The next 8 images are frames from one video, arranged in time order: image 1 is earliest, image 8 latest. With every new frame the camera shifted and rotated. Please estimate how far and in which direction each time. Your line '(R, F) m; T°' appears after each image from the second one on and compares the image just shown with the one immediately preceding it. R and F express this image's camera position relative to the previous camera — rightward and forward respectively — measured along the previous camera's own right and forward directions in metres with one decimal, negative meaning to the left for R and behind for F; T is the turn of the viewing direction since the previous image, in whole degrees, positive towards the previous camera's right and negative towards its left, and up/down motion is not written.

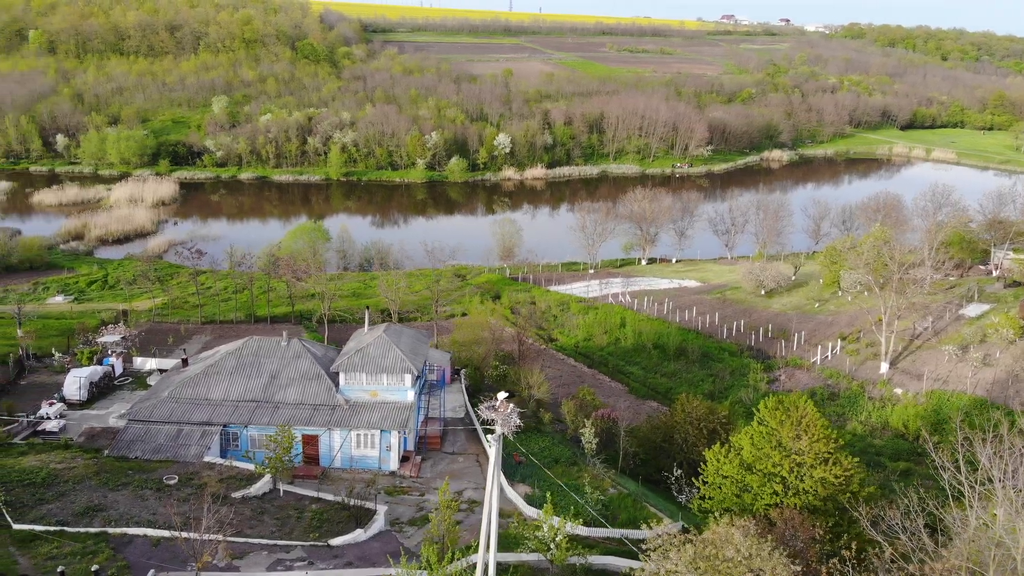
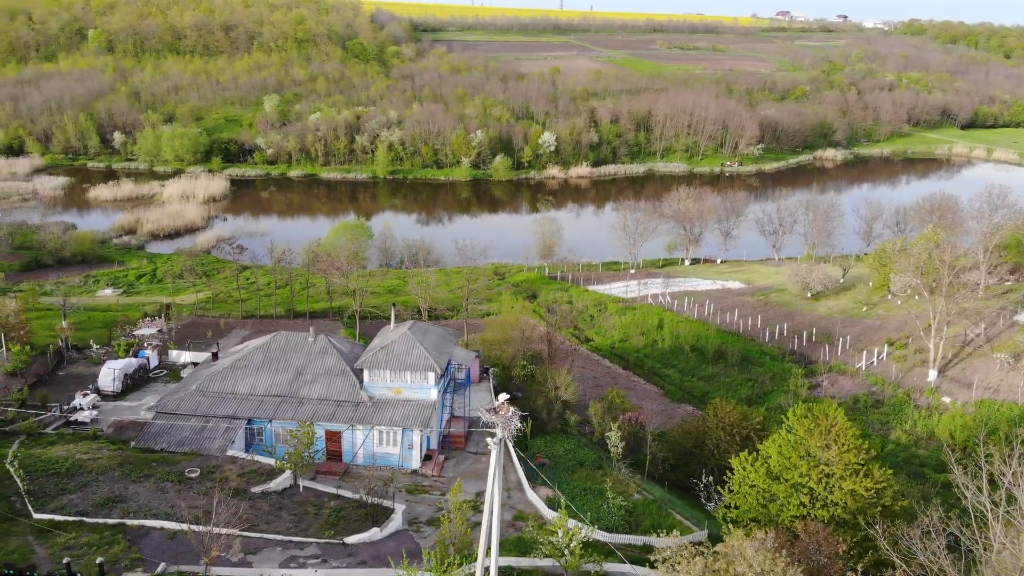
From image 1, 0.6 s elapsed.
(+0.8, +0.5) m; -3°
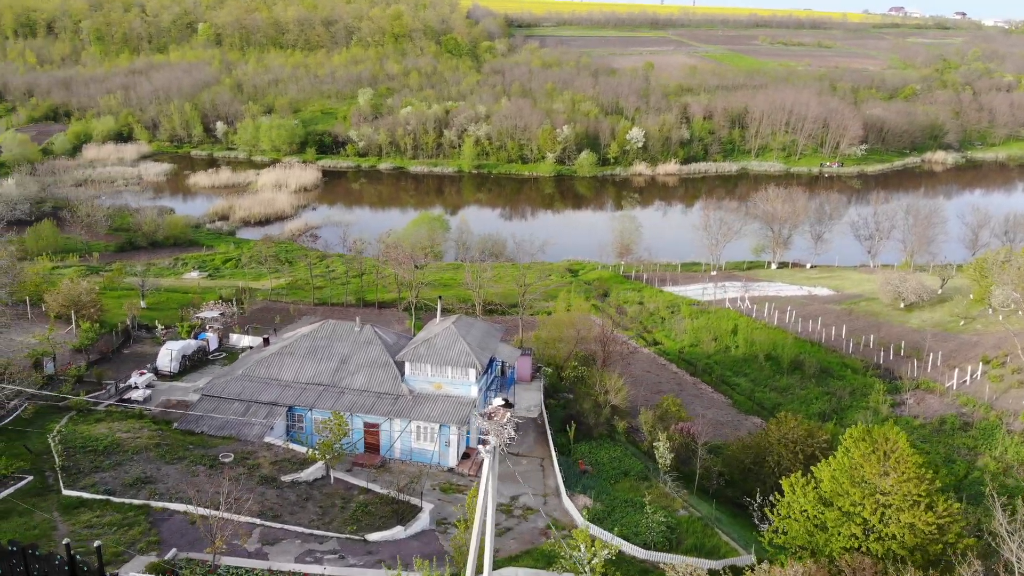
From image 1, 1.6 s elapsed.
(+1.4, +1.2) m; -6°
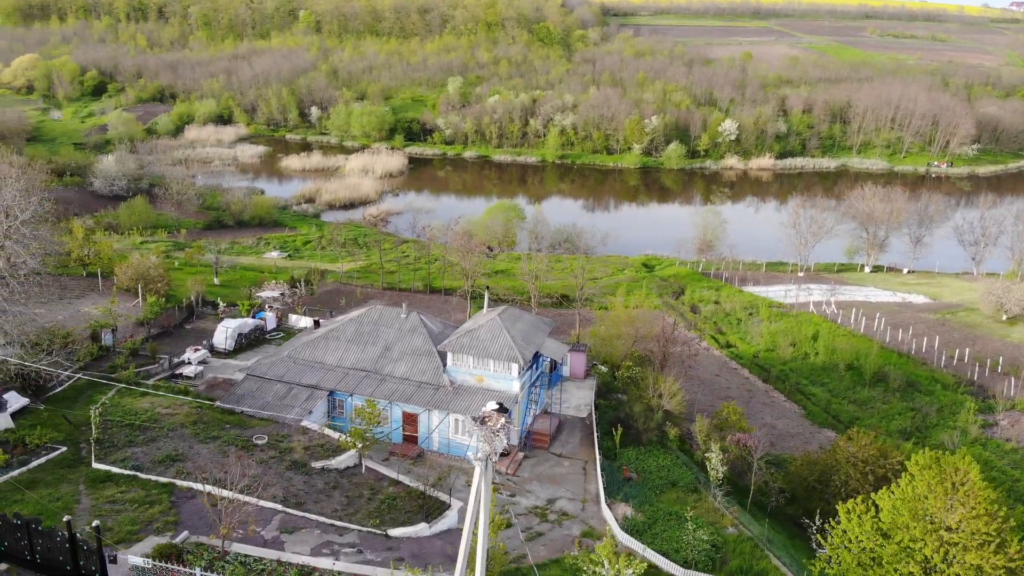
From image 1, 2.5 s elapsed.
(+1.2, +1.3) m; -6°
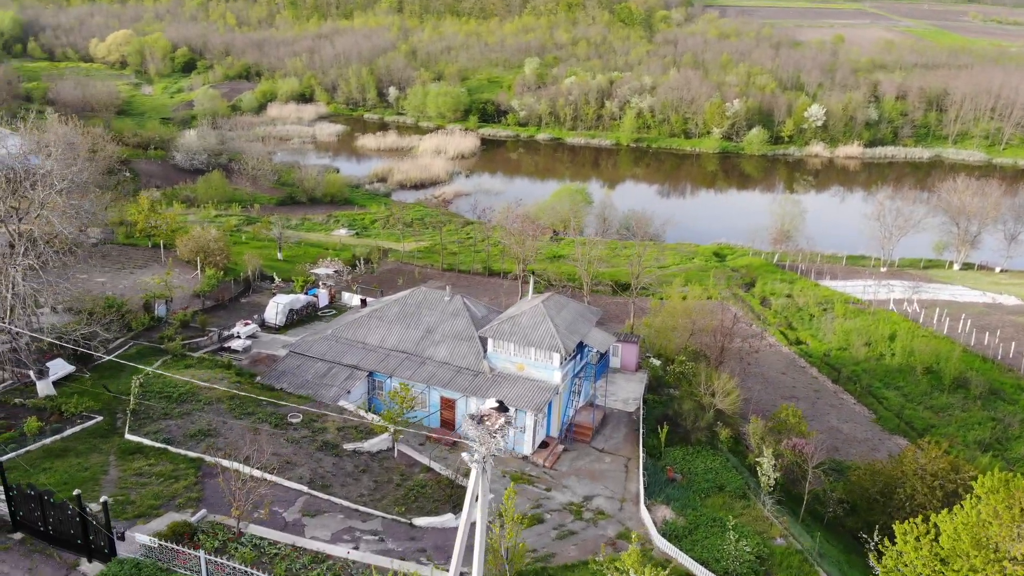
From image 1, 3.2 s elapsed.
(+0.9, +1.1) m; -5°
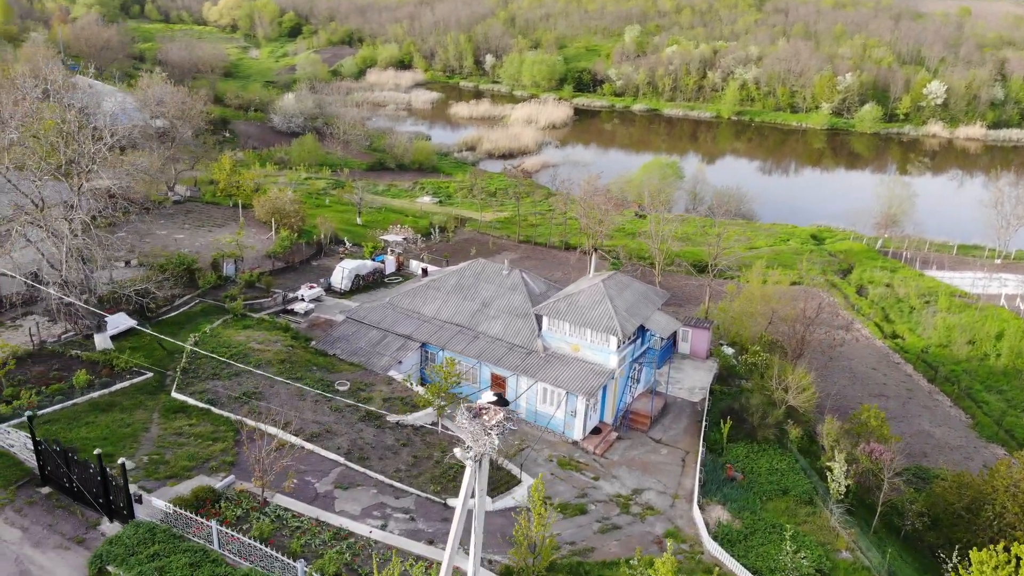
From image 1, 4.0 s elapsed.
(+1.0, +1.3) m; -7°
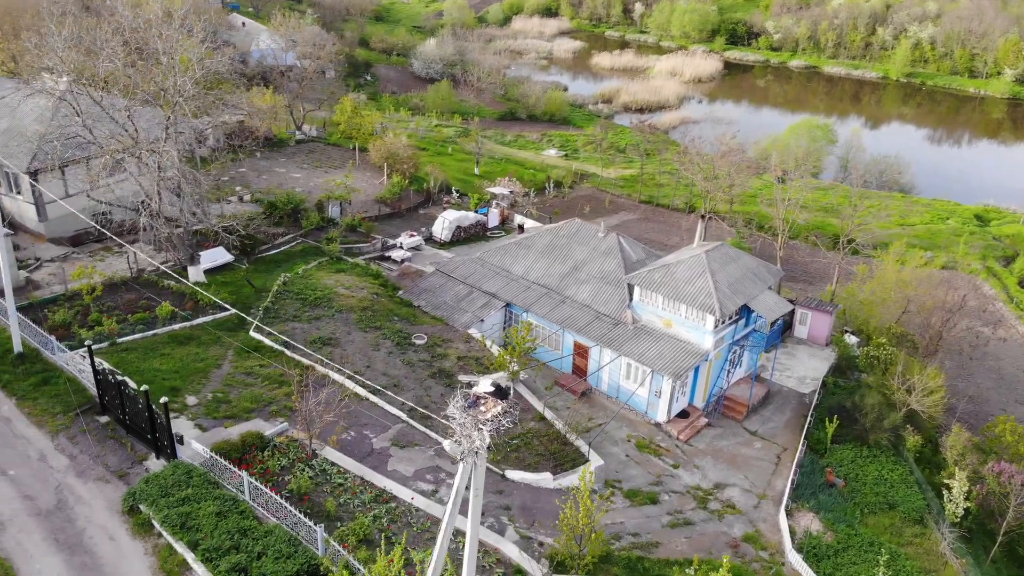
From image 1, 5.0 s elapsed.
(+1.3, +1.6) m; -10°
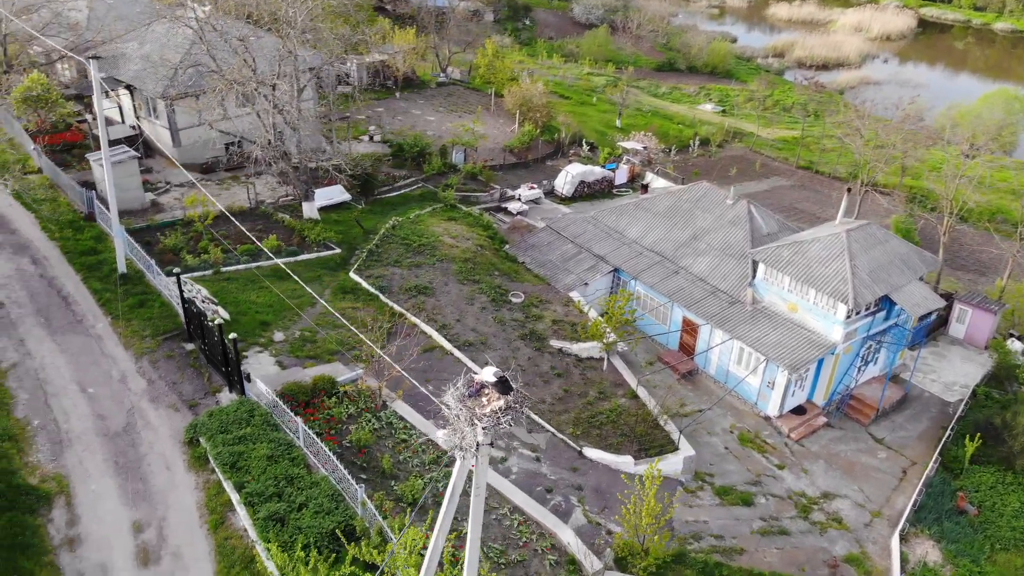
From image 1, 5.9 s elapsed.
(+1.1, +1.4) m; -11°
